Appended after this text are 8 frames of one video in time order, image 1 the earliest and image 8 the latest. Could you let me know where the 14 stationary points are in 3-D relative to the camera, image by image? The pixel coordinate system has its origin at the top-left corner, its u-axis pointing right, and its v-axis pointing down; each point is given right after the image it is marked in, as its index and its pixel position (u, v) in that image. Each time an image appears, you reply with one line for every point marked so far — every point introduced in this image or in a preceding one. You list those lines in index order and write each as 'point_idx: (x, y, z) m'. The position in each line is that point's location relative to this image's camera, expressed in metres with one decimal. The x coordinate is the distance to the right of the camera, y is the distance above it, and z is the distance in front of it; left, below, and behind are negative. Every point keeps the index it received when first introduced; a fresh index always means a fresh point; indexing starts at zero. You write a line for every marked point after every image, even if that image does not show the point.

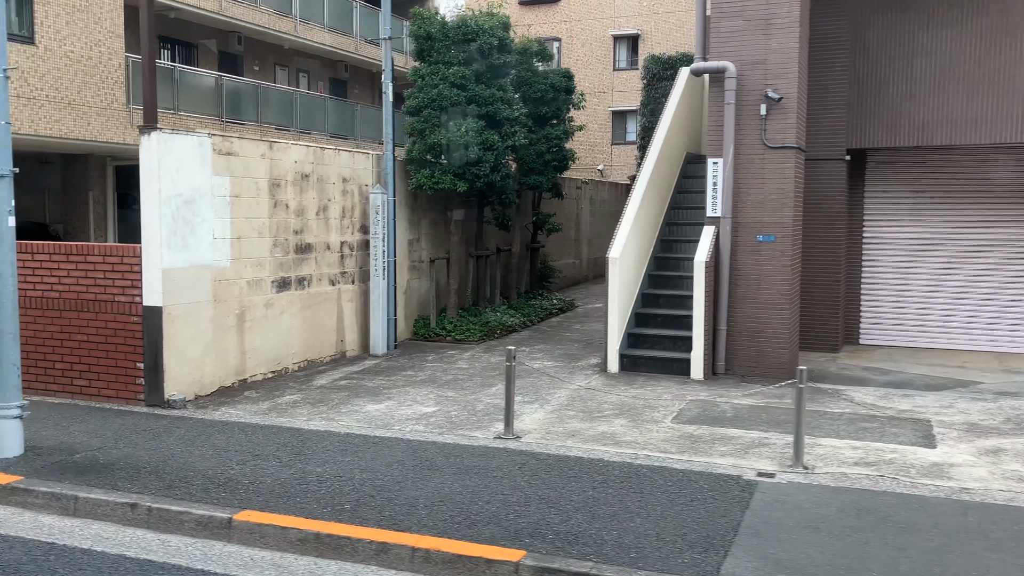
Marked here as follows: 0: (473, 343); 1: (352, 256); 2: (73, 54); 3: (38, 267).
0: (-0.5, -0.7, +10.8) m
1: (-1.8, +0.4, +10.1) m
2: (-7.7, +4.1, +15.4) m
3: (-4.3, +0.2, +8.0) m
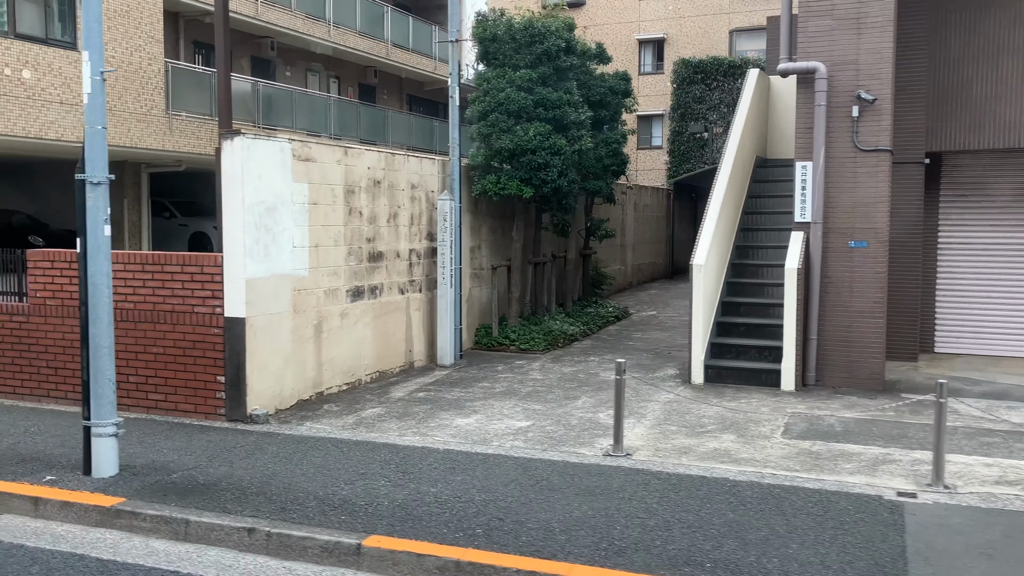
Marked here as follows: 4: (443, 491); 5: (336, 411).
0: (+0.3, -0.8, +10.6) m
1: (-1.0, +0.3, +9.9) m
2: (-6.8, +3.9, +15.2) m
3: (-3.5, +0.1, +7.8) m
4: (-0.4, -1.3, +5.5) m
5: (-1.5, -1.1, +7.8) m
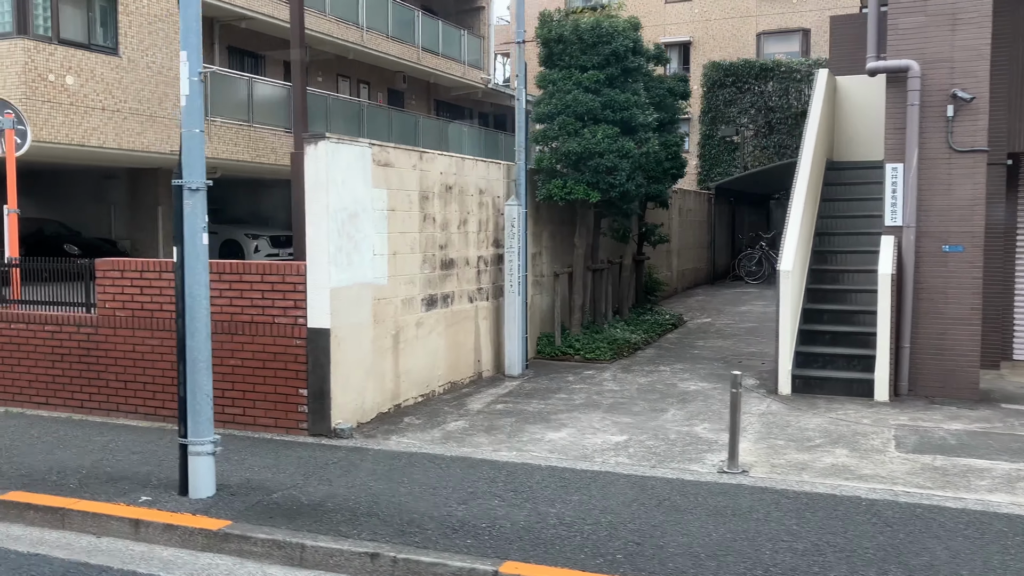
0: (+1.1, -0.9, +10.3) m
1: (-0.3, +0.2, +9.6) m
2: (-6.1, +3.8, +15.0) m
3: (-2.8, 0.0, +7.5) m
4: (+0.3, -1.3, +5.2) m
5: (-0.8, -1.2, +7.5) m
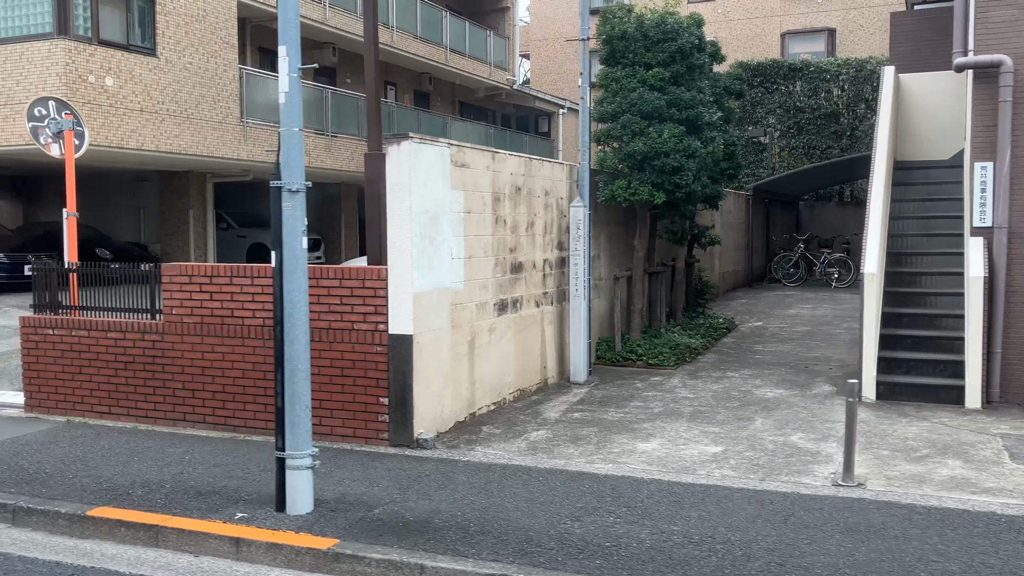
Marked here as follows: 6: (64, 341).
0: (+1.8, -0.9, +10.0) m
1: (+0.4, +0.1, +9.3) m
2: (-5.3, +3.7, +14.8) m
3: (-2.1, 0.0, +7.3) m
4: (+1.0, -1.4, +5.0) m
5: (-0.1, -1.2, +7.2) m
6: (-4.1, -0.5, +8.1) m
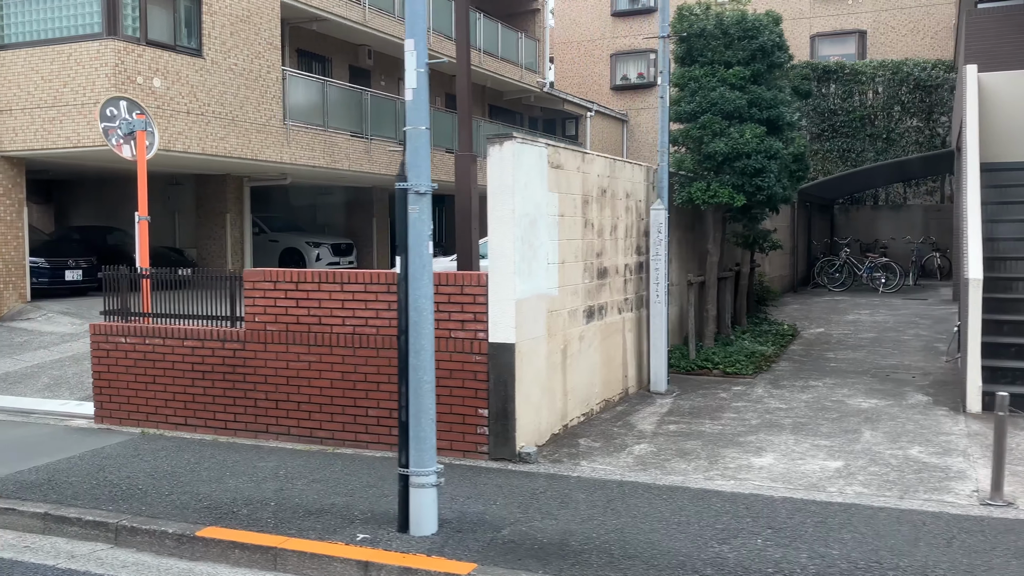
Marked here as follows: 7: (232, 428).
0: (+2.6, -1.0, +9.7) m
1: (+1.2, +0.1, +9.0) m
2: (-4.5, +3.6, +14.5) m
3: (-1.3, -0.1, +7.0) m
4: (+1.8, -1.4, +4.6) m
5: (+0.7, -1.2, +6.9) m
6: (-3.3, -0.5, +7.8) m
7: (-2.3, -1.2, +7.4) m
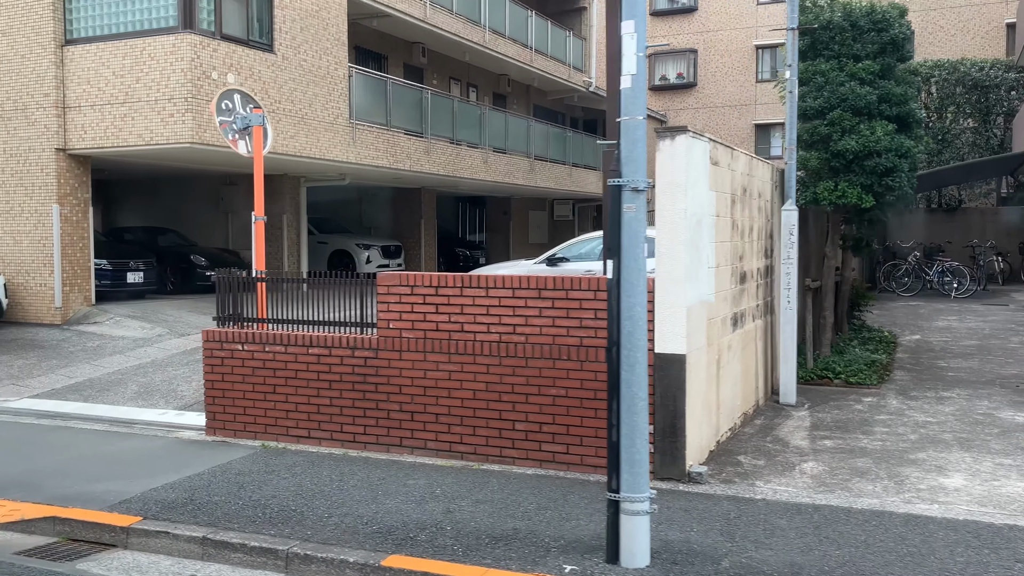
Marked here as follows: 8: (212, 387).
0: (+3.8, -1.0, +9.2) m
1: (+2.4, 0.0, +8.6) m
2: (-3.3, +3.6, +14.1) m
3: (-0.1, -0.1, +6.5) m
4: (+2.9, -1.4, +4.2) m
5: (+1.8, -1.3, +6.4) m
6: (-2.1, -0.6, +7.4) m
7: (-1.2, -1.2, +7.0) m
8: (-2.6, -0.8, +7.5) m
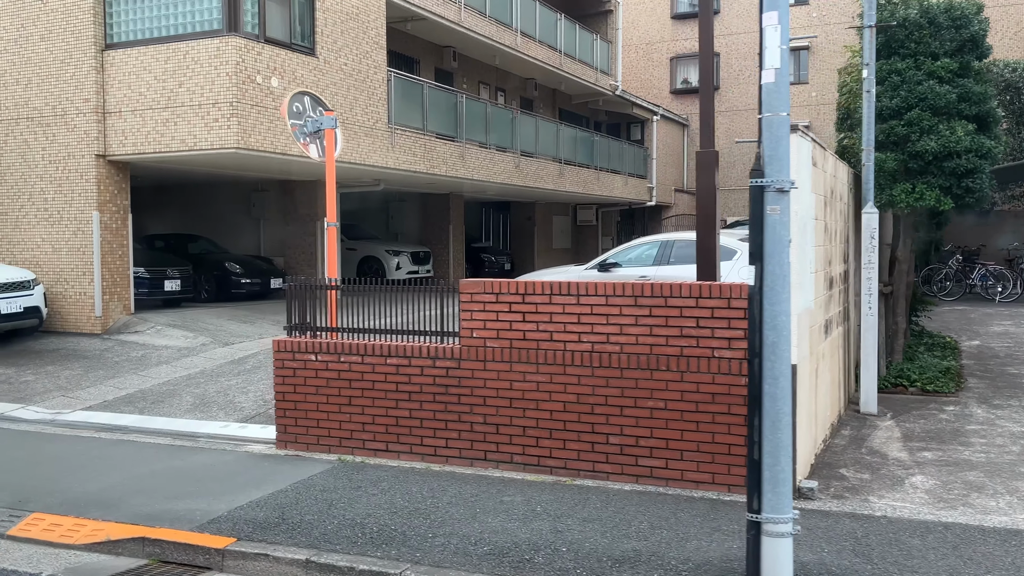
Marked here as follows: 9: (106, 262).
0: (+4.5, -1.1, +8.9) m
1: (+3.1, 0.0, +8.3) m
2: (-2.6, +3.5, +13.9) m
3: (+0.5, -0.2, +6.3) m
4: (+3.6, -1.5, +3.9) m
5: (+2.5, -1.3, +6.2) m
6: (-1.5, -0.6, +7.1) m
7: (-0.5, -1.3, +6.7) m
8: (-1.9, -0.9, +7.3) m
9: (-5.9, +0.4, +12.9) m
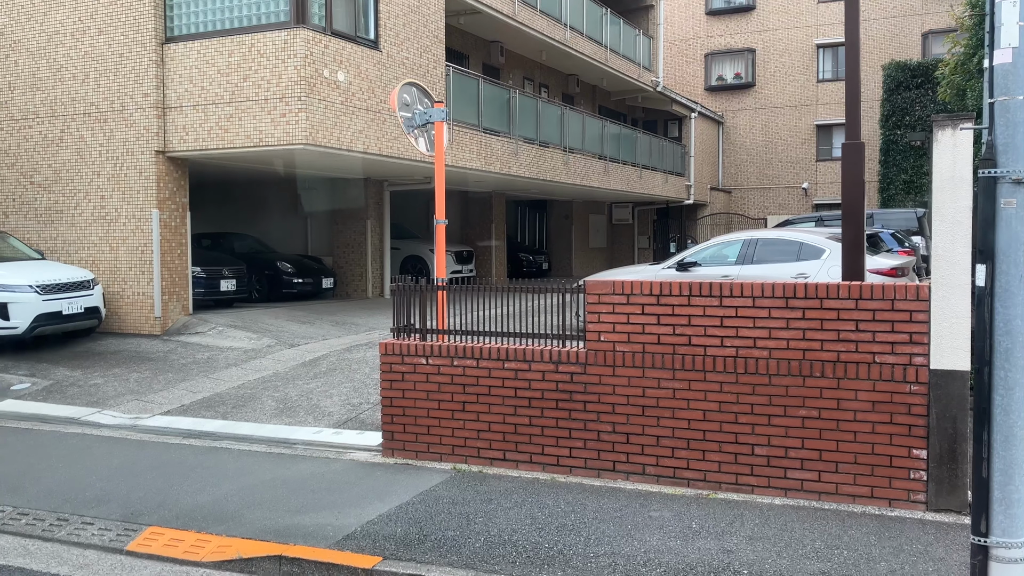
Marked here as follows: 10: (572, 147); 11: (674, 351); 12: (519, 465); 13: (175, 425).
0: (+5.4, -1.1, +8.5) m
1: (+4.0, 0.0, +7.9) m
2: (-1.6, +3.5, +13.5) m
3: (+1.5, -0.2, +5.9) m
4: (+4.5, -1.5, +3.5) m
5: (+3.4, -1.3, +5.8) m
6: (-0.5, -0.6, +6.8) m
7: (+0.4, -1.3, +6.3) m
8: (-1.0, -0.9, +6.9) m
9: (-4.9, +0.4, +12.6) m
10: (+1.3, +3.2, +19.9) m
11: (+1.1, -0.4, +6.1) m
12: (0.0, -1.3, +6.5) m
13: (-3.2, -1.3, +8.3) m
